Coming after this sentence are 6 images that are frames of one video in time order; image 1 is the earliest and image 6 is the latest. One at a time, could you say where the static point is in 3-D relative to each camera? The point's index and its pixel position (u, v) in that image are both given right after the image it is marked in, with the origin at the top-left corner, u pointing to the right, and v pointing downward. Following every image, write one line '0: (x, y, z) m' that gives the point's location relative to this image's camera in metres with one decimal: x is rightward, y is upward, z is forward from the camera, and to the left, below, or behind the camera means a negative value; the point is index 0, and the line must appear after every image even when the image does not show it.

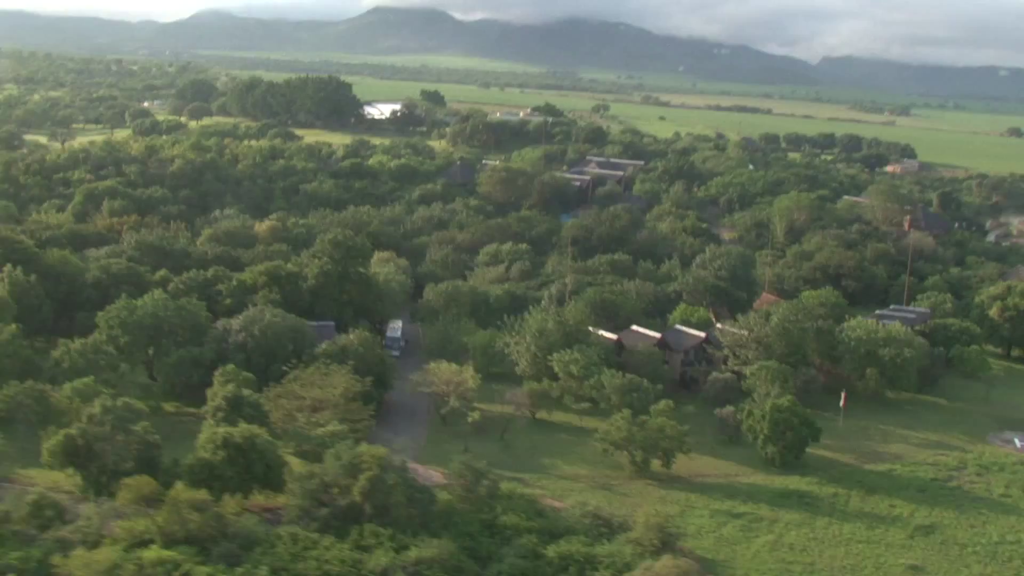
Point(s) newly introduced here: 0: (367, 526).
0: (-2.4, -3.9, +18.6) m
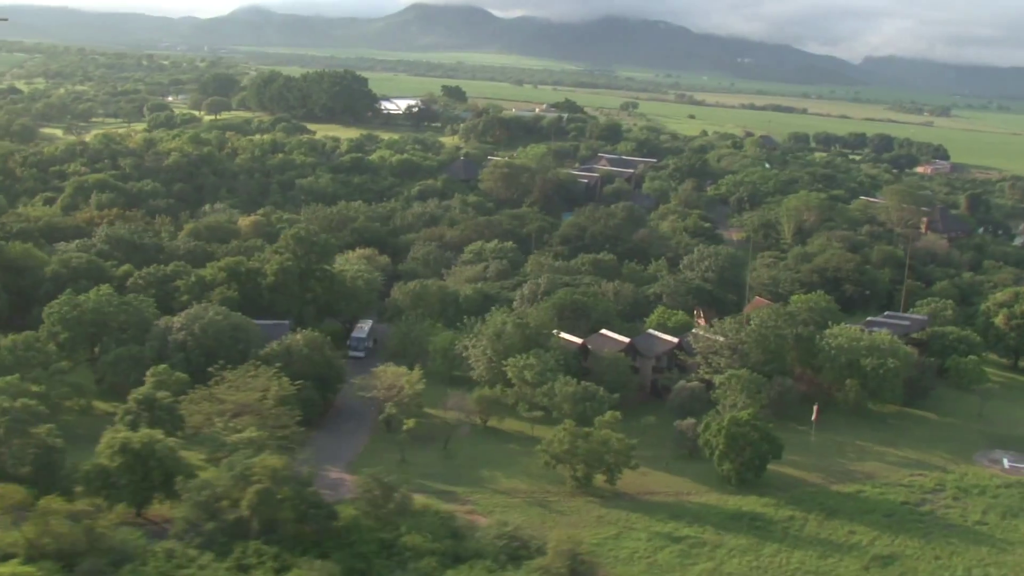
0: (-4.0, -3.9, +17.1) m
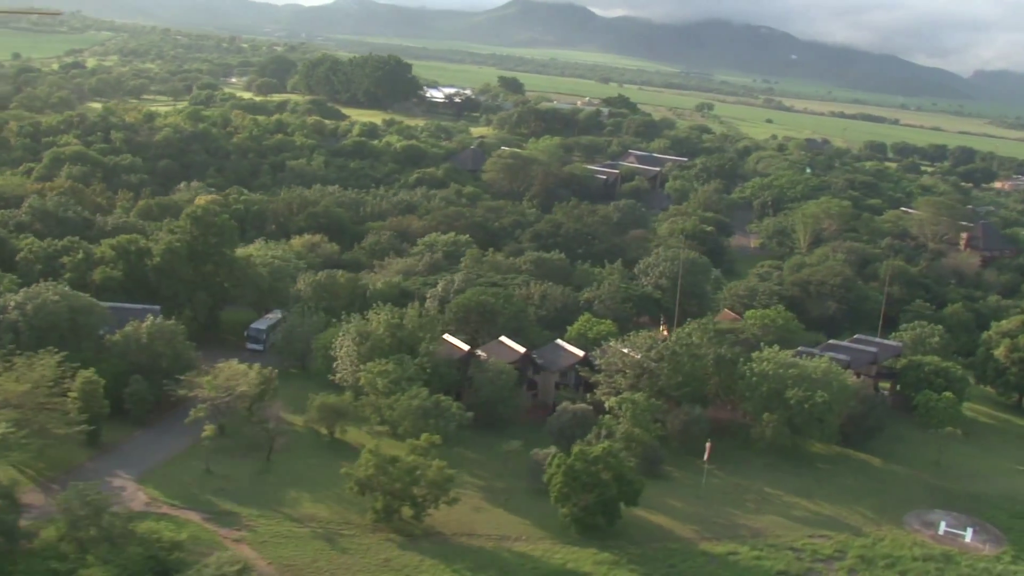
0: (-7.8, -3.5, +13.9) m
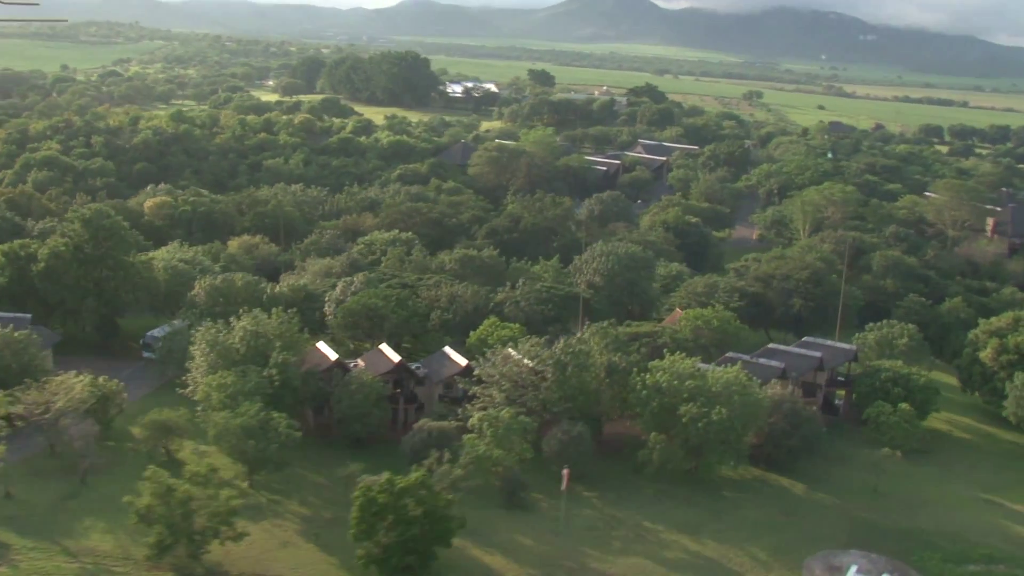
0: (-11.1, -3.7, +11.6) m
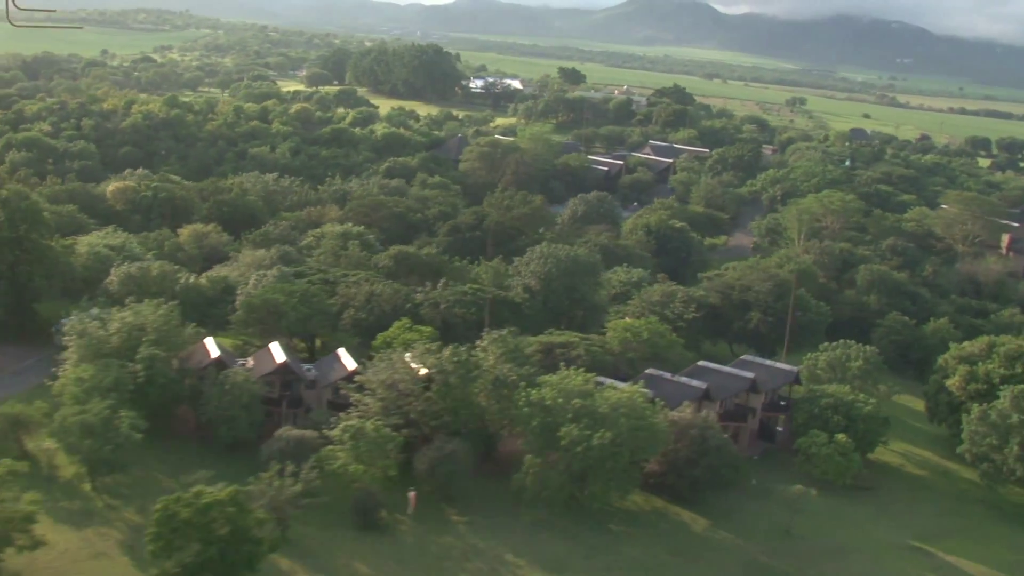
0: (-13.6, -3.2, +10.3) m
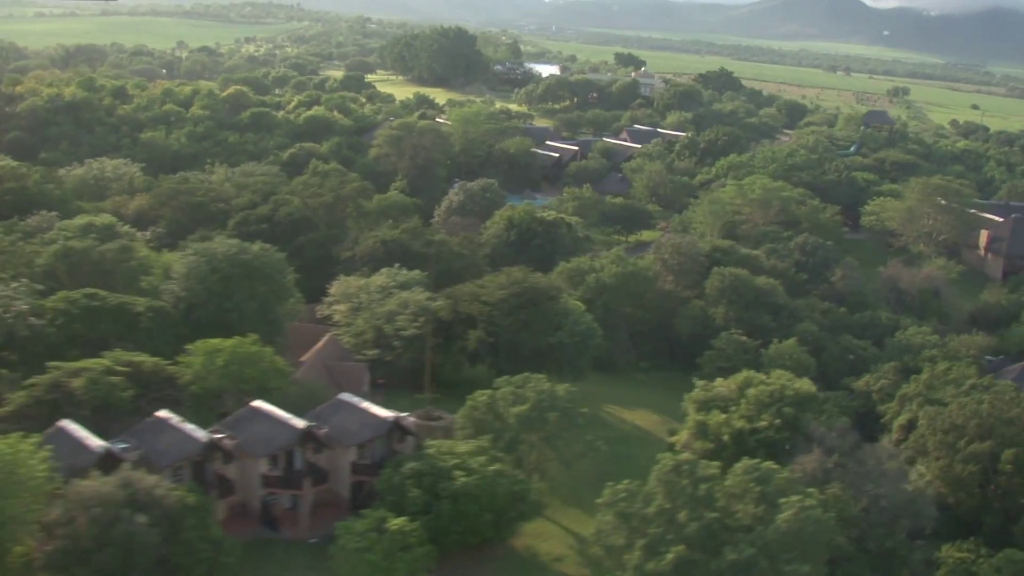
0: (-22.0, -3.0, +7.1) m
